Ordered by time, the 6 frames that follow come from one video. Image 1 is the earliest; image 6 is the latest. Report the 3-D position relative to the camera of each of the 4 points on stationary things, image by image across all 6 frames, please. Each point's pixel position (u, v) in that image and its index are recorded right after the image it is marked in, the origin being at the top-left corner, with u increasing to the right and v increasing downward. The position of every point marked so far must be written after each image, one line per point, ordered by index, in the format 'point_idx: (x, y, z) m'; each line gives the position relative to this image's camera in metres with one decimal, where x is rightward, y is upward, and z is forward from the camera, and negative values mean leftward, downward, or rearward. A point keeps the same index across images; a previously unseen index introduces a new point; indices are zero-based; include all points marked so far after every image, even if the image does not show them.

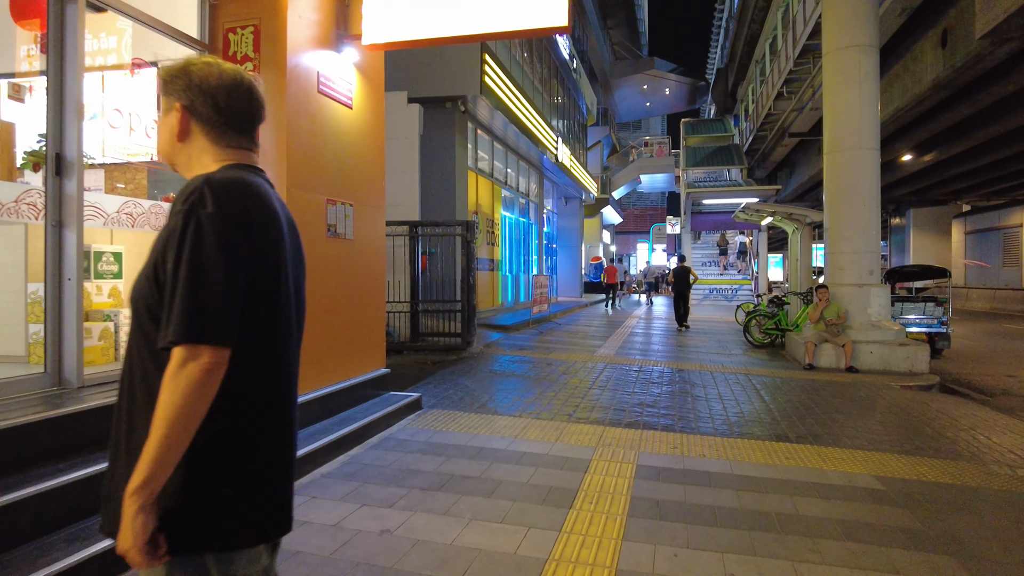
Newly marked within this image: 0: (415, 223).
0: (-1.3, +0.9, +8.9) m
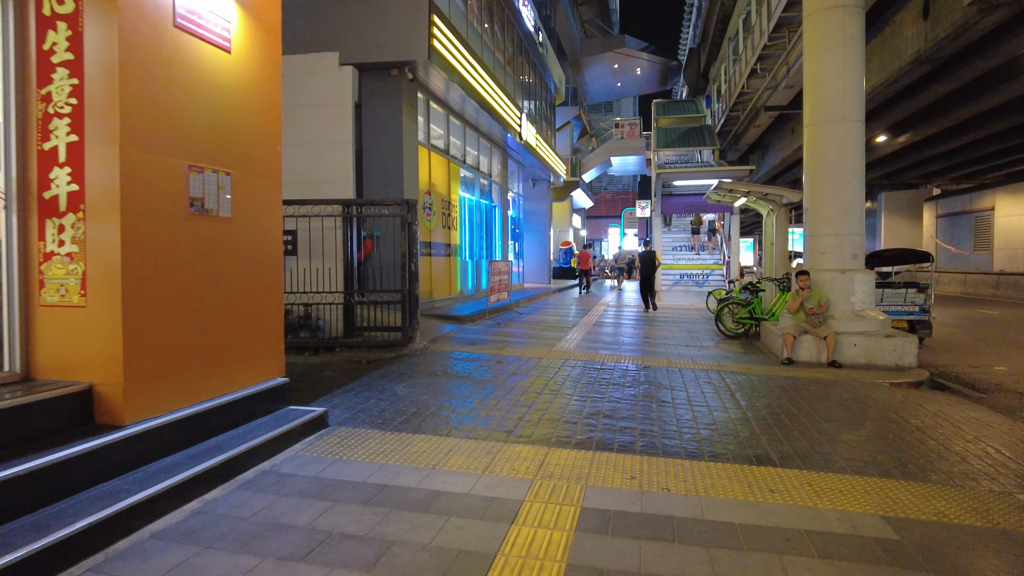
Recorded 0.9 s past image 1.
0: (-2.0, +1.0, +7.8) m
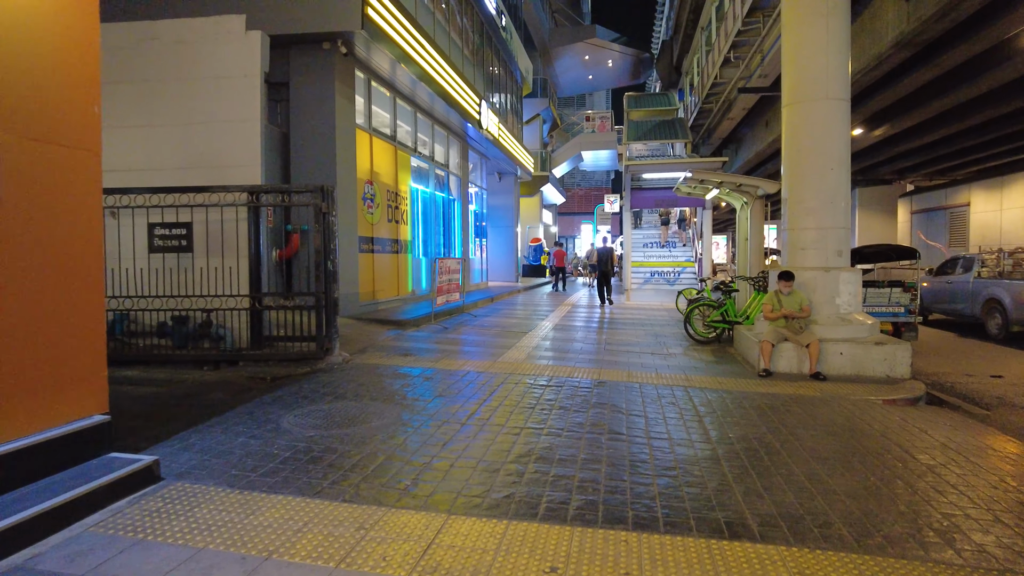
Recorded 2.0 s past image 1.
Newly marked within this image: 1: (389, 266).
0: (-2.6, +1.0, +6.6) m
1: (-2.2, +0.4, +11.7) m
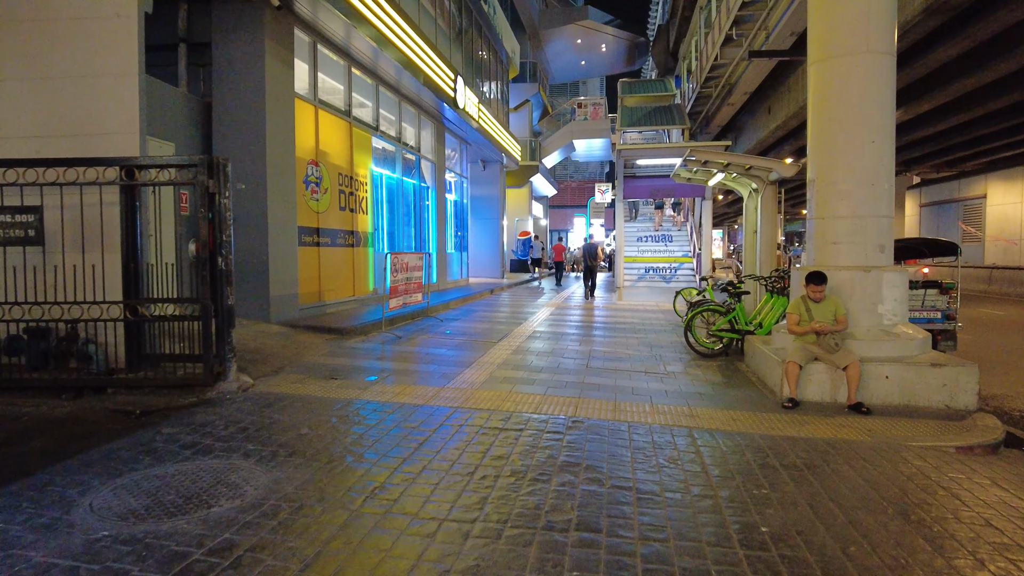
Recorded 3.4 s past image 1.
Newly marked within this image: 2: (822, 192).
0: (-3.0, +1.0, +5.0) m
1: (-2.7, +0.4, +10.1) m
2: (+2.9, +0.9, +6.2) m
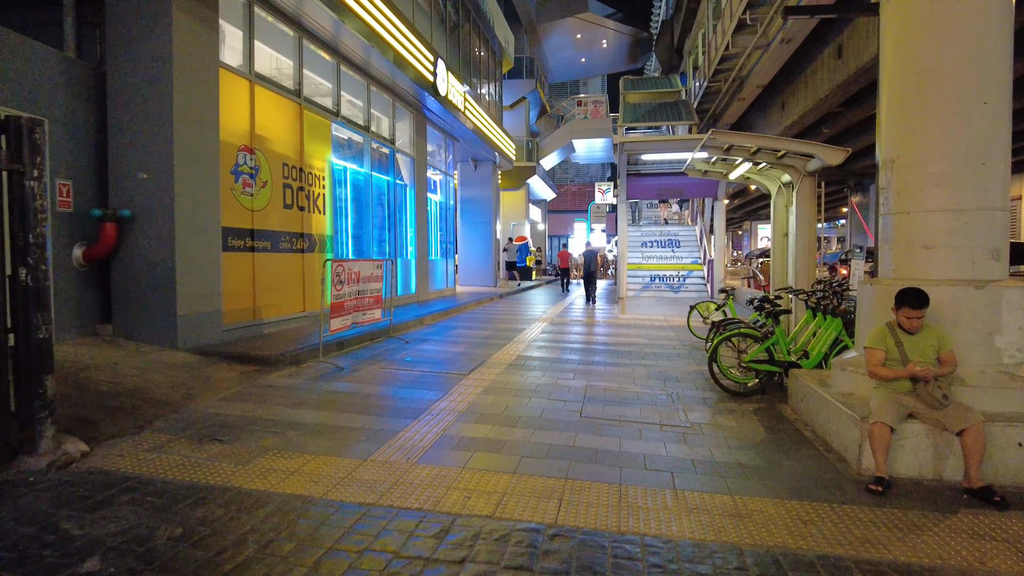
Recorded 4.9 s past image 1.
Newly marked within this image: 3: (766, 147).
0: (-3.3, +0.8, +3.3) m
1: (-2.9, +0.2, +8.4) m
2: (+2.7, +0.7, +4.4) m
3: (+2.9, +1.6, +7.4) m
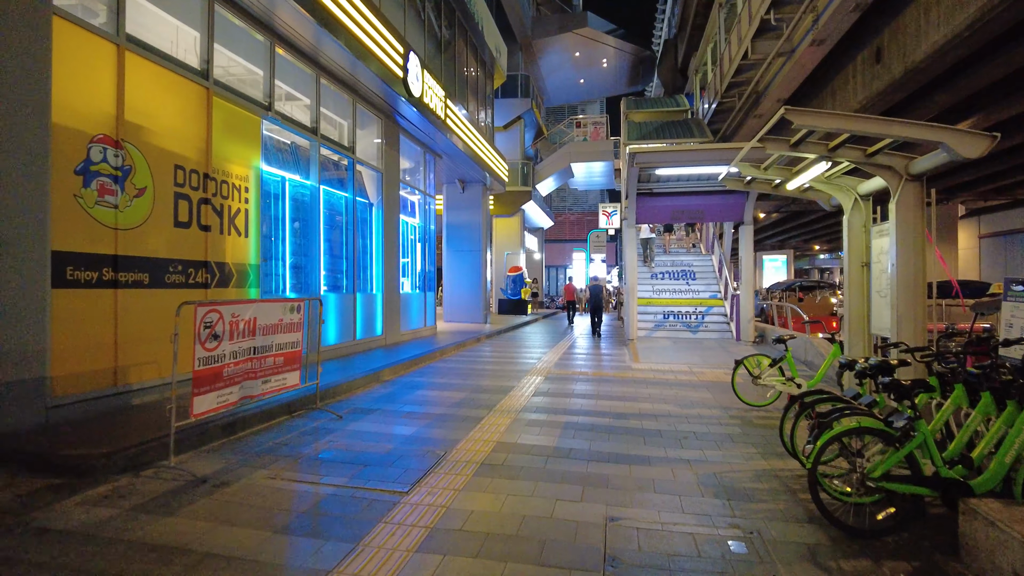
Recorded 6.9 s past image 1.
0: (-3.4, +0.6, +0.9) m
1: (-3.1, -0.2, +6.0) m
2: (+2.5, +0.5, +2.1) m
3: (+2.7, +1.2, +5.1) m
